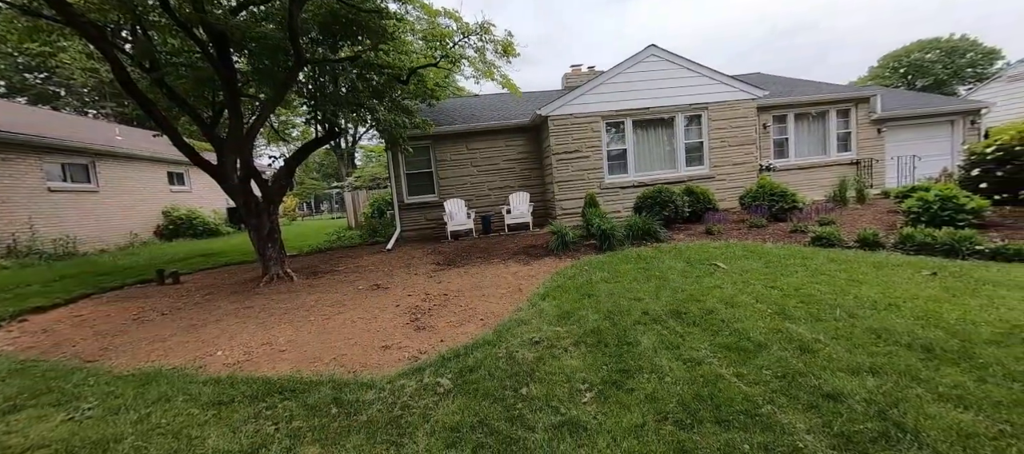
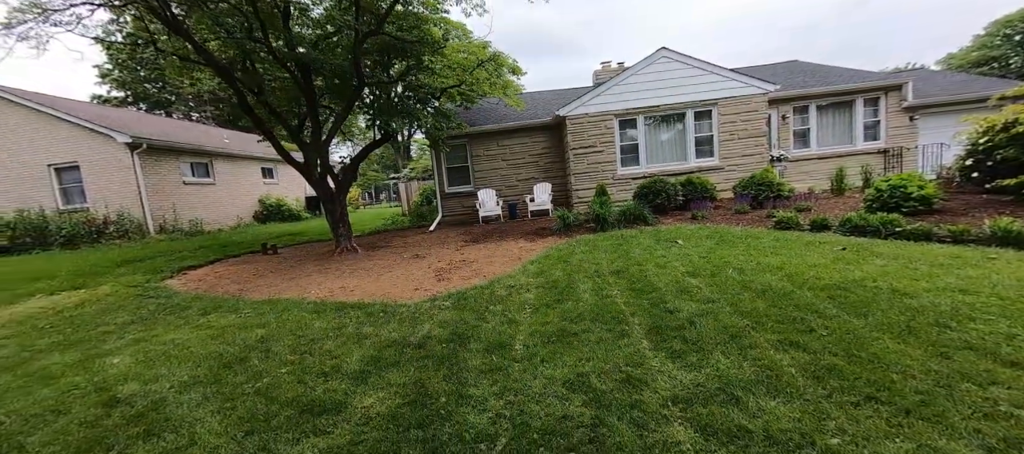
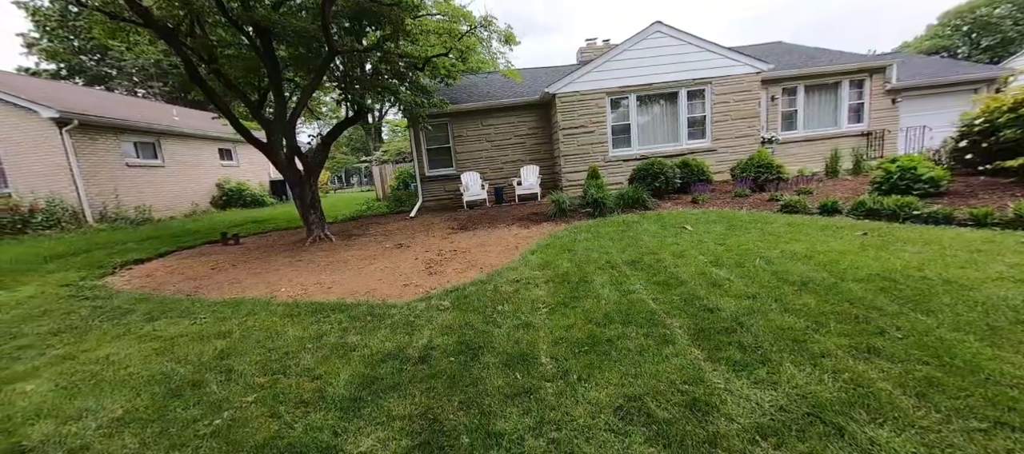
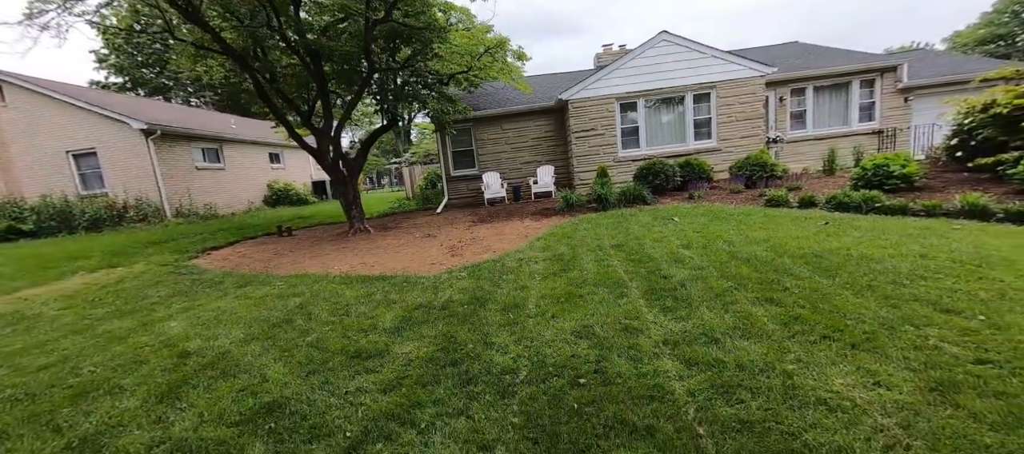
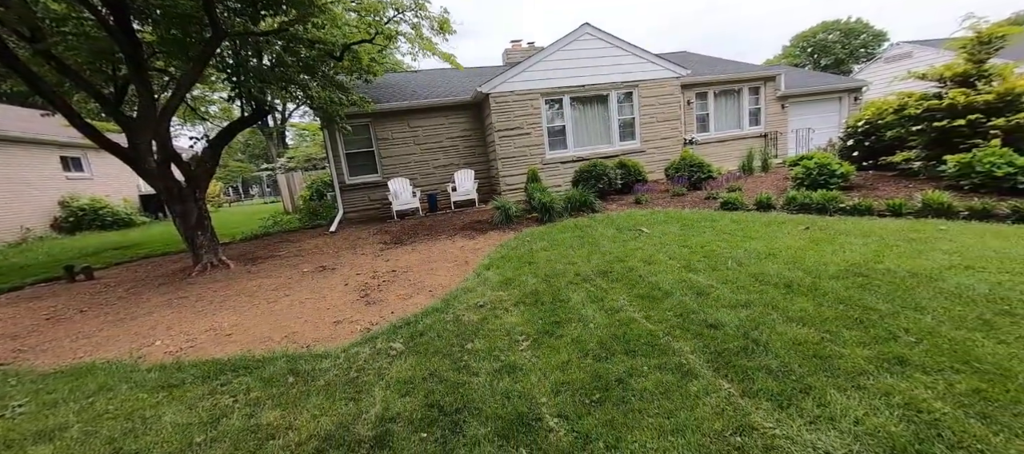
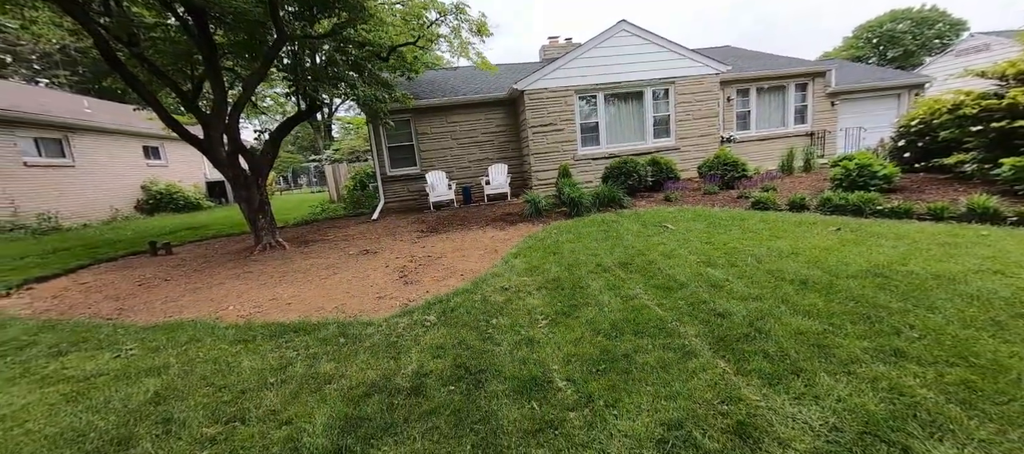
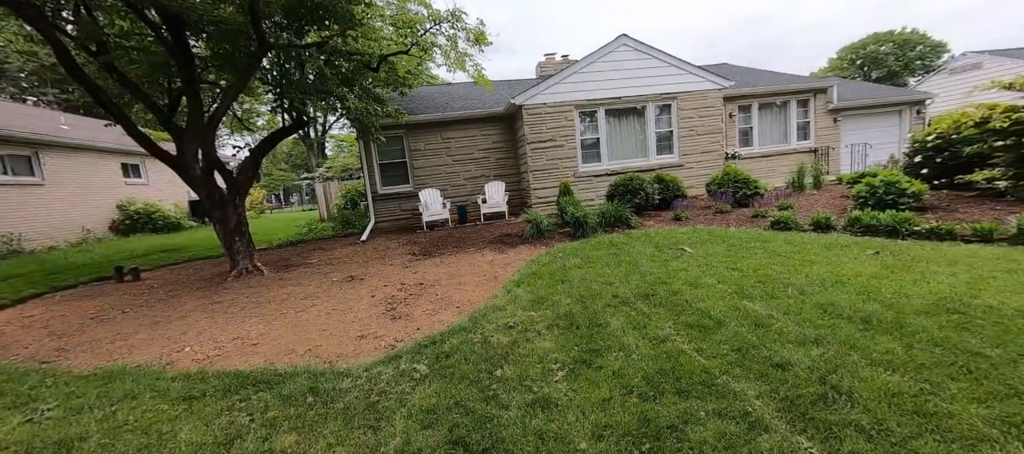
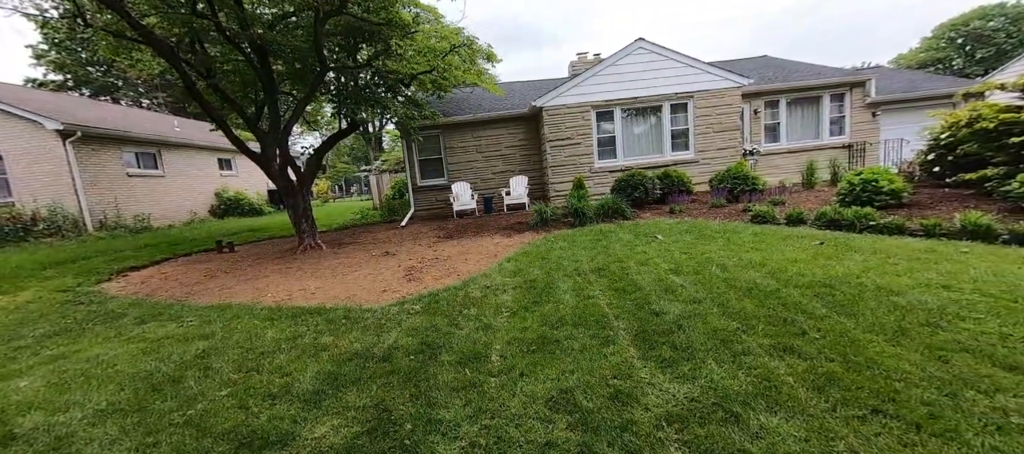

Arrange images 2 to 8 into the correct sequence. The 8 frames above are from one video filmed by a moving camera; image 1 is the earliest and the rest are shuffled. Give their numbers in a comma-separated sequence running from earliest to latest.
7, 5, 6, 3, 8, 2, 4
